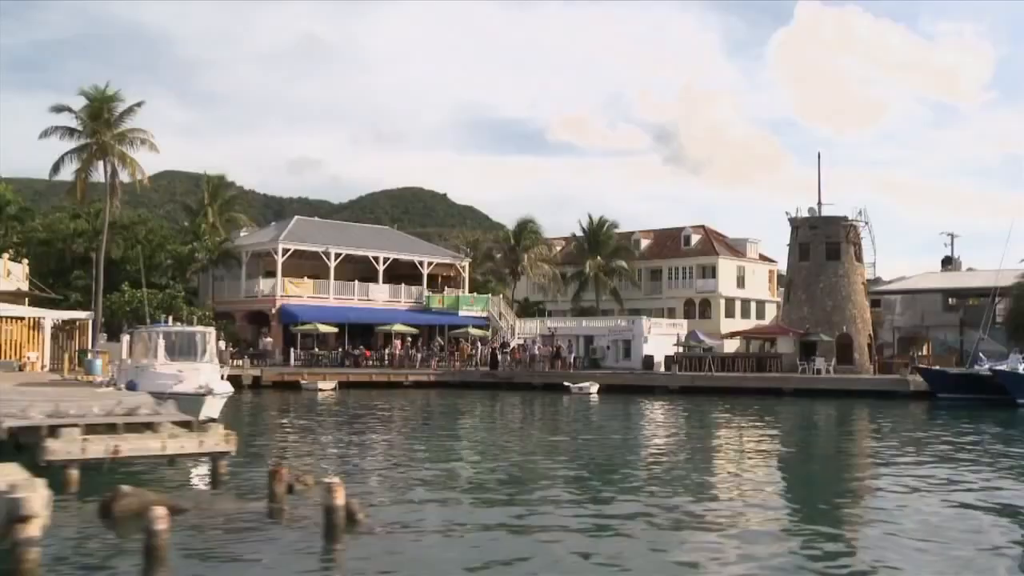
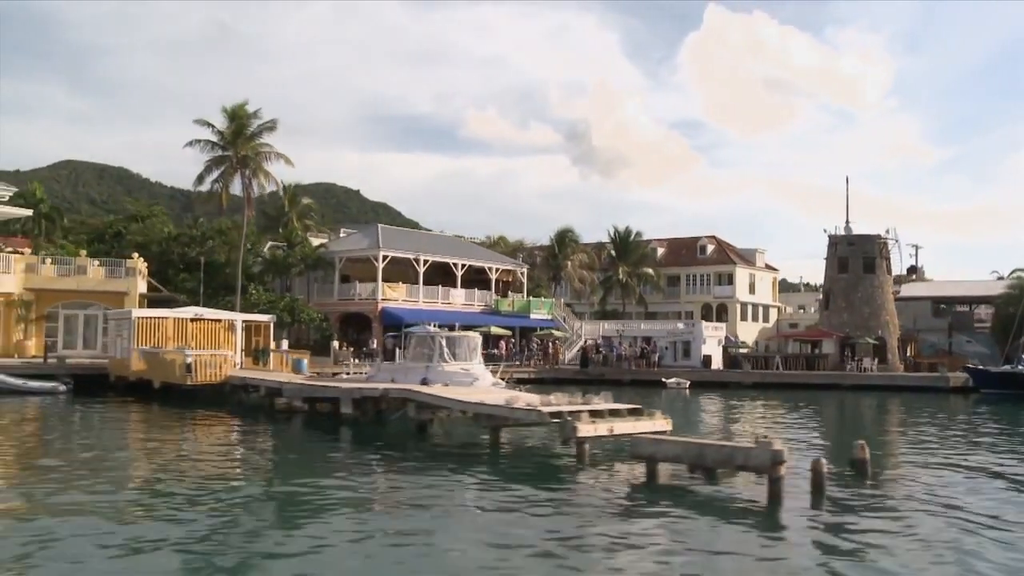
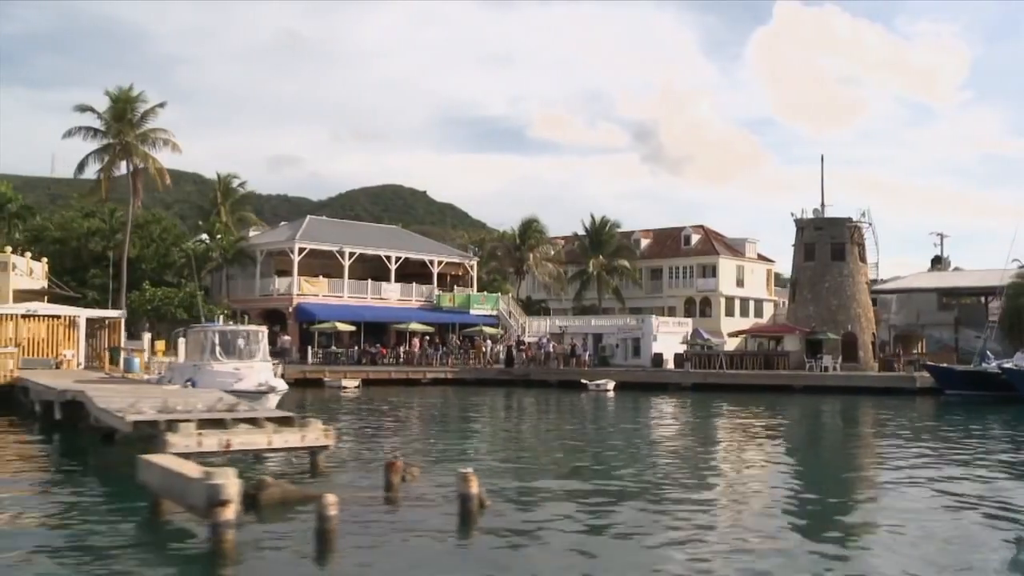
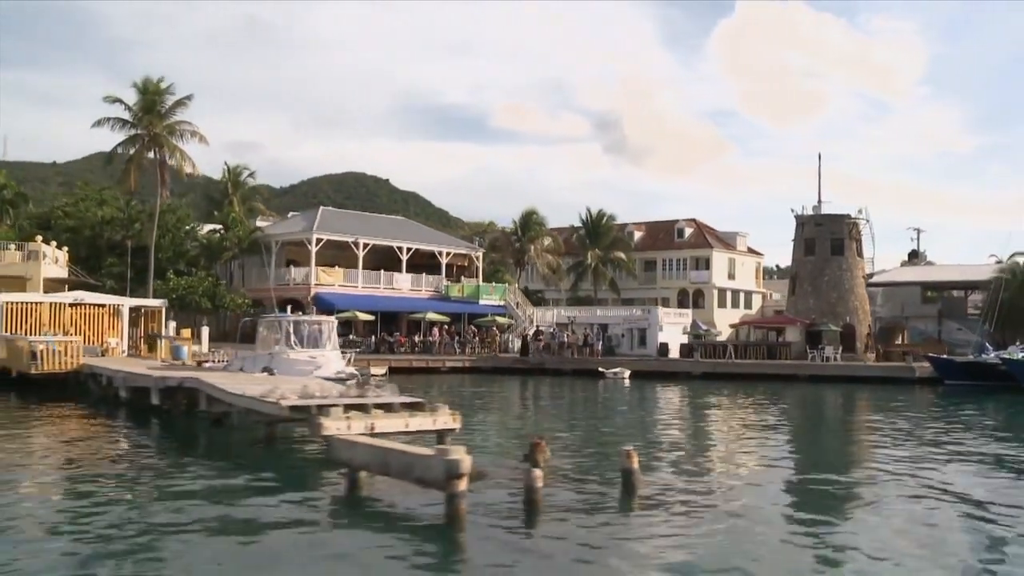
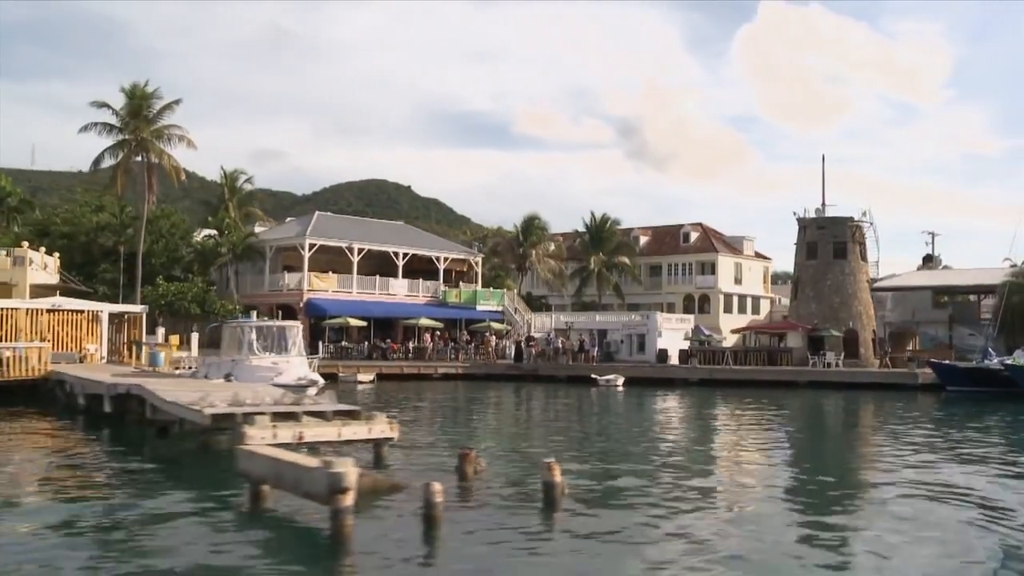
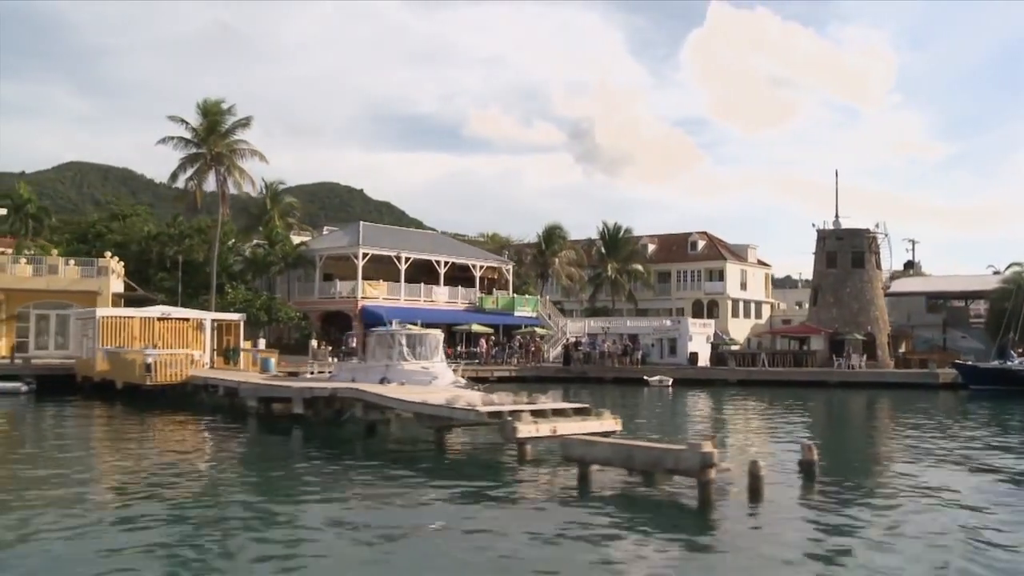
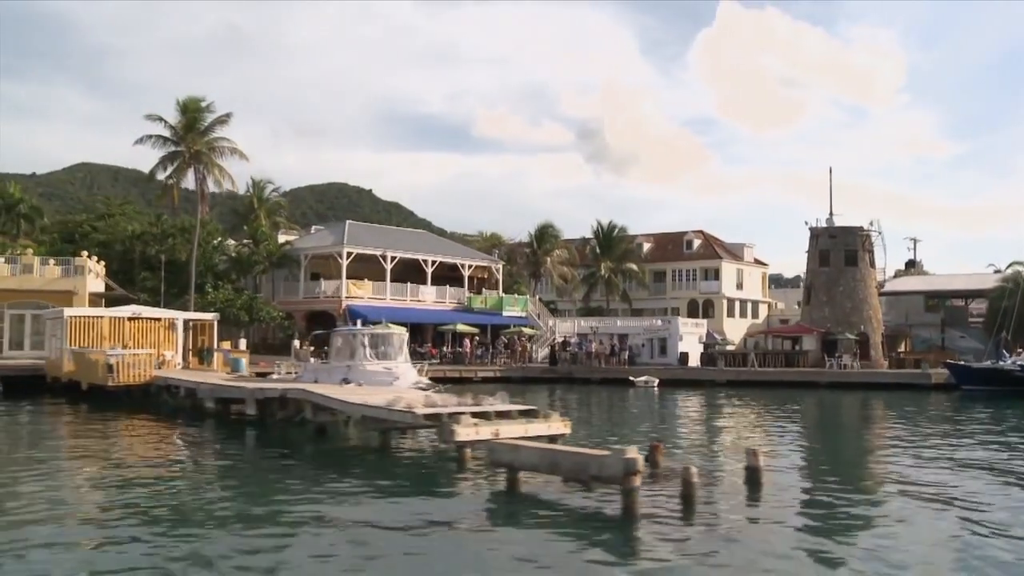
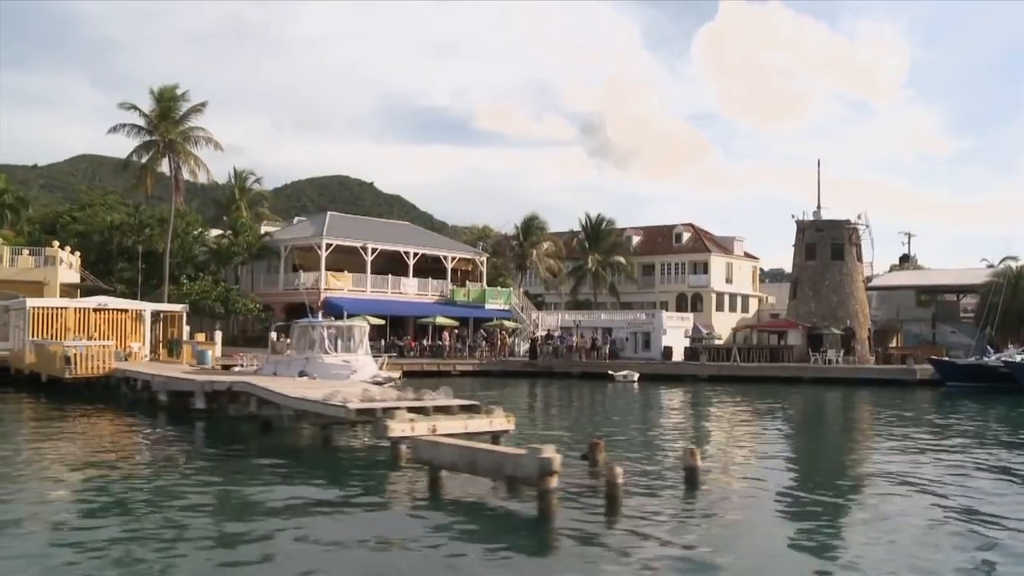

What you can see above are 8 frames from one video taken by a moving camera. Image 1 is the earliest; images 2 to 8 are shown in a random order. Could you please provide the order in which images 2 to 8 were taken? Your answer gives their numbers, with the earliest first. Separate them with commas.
3, 5, 4, 8, 7, 6, 2
